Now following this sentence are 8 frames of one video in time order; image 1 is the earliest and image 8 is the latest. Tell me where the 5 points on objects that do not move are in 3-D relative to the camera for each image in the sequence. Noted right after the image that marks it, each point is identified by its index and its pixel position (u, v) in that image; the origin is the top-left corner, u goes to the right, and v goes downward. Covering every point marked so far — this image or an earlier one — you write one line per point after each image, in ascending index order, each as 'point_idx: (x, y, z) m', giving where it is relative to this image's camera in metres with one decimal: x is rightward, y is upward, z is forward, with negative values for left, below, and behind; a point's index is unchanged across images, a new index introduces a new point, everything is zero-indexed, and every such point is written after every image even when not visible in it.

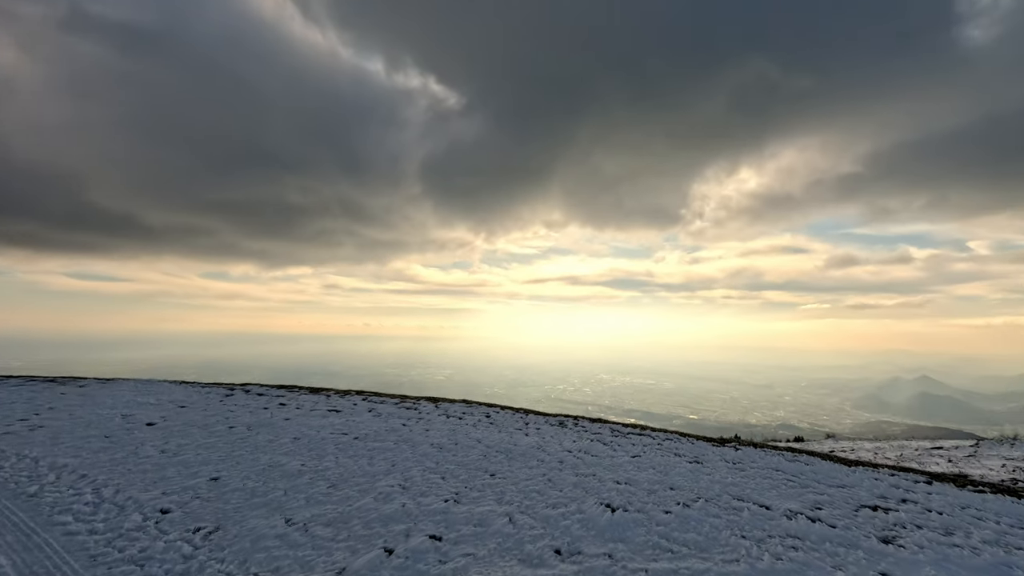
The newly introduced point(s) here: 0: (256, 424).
0: (-4.9, -2.6, +8.3) m
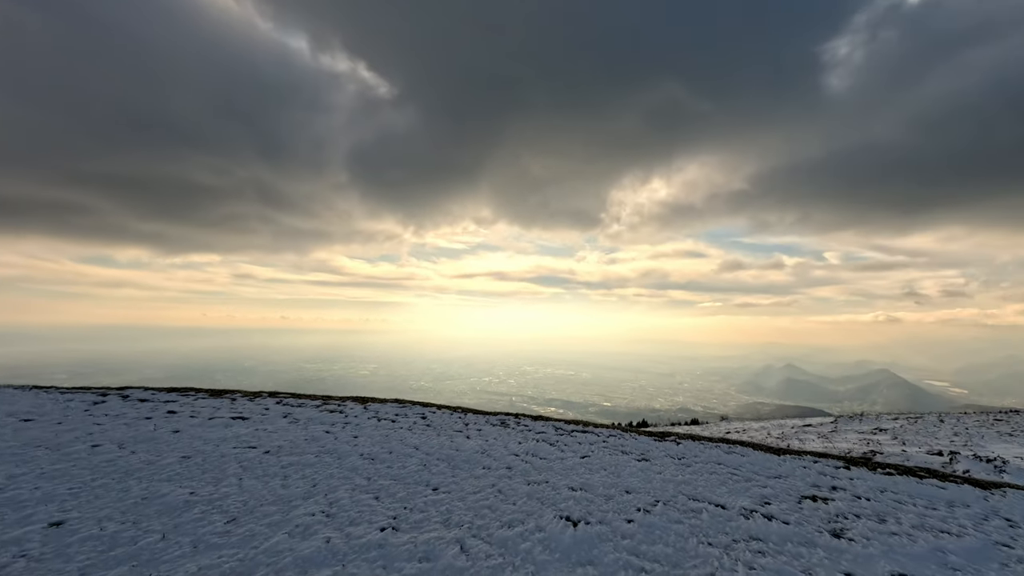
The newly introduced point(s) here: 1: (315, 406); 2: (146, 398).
0: (-5.8, -2.3, +6.6) m
1: (-4.9, -3.0, +10.9) m
2: (-8.3, -2.5, +9.8) m
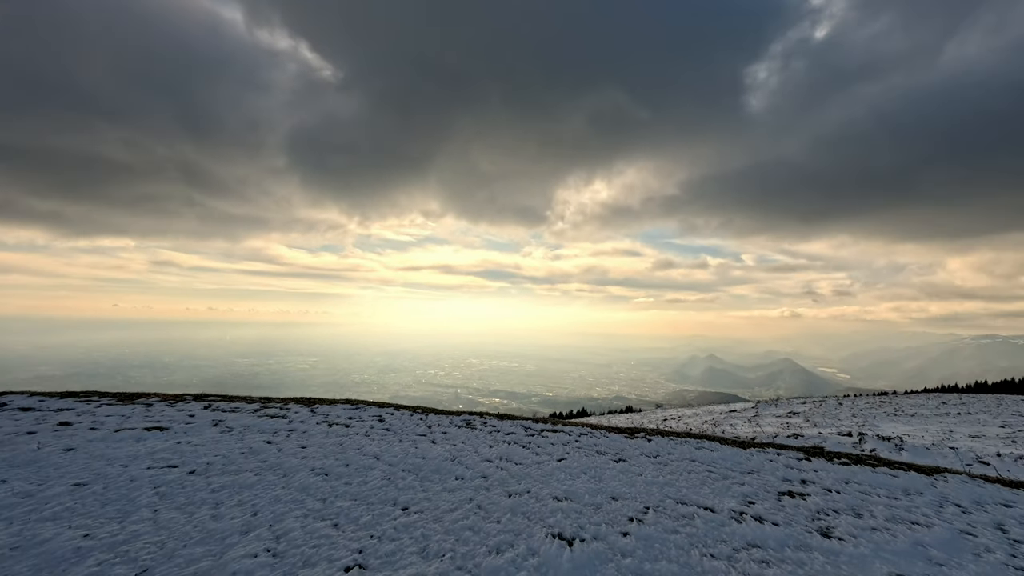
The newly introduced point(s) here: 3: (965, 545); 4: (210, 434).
0: (-6.0, -2.1, +5.2) m
1: (-5.7, -2.7, +9.5) m
2: (-8.9, -2.2, +8.0) m
3: (+6.4, -3.6, +6.1) m
4: (-5.5, -2.6, +7.8) m
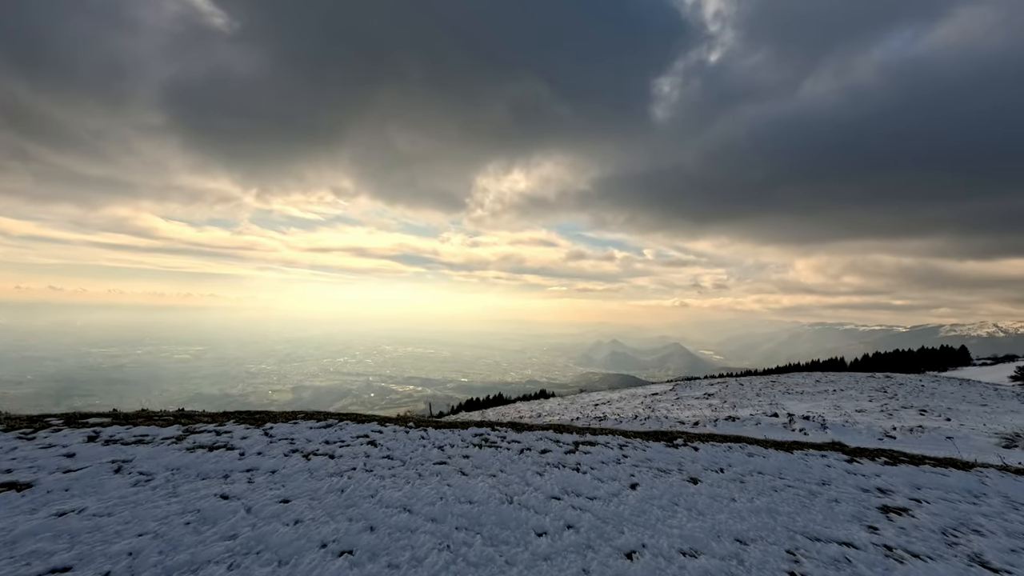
0: (-4.5, -1.8, +2.2) m
1: (-5.1, -2.3, +6.5) m
2: (-7.9, -1.7, +4.4) m
3: (+7.5, -3.5, +5.8) m
4: (-4.4, -2.2, +4.9) m
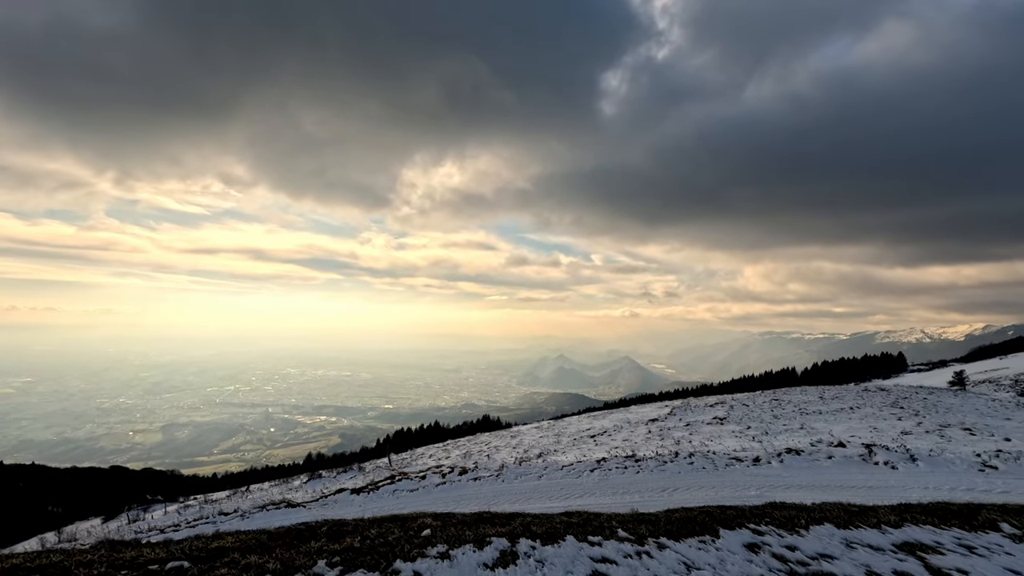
0: (-2.8, +0.2, -9.4) m
1: (-4.1, -0.4, -5.2) m
2: (-6.5, +0.2, -7.7) m
3: (+8.4, -1.7, -4.1) m
4: (-3.2, -0.3, -6.7) m
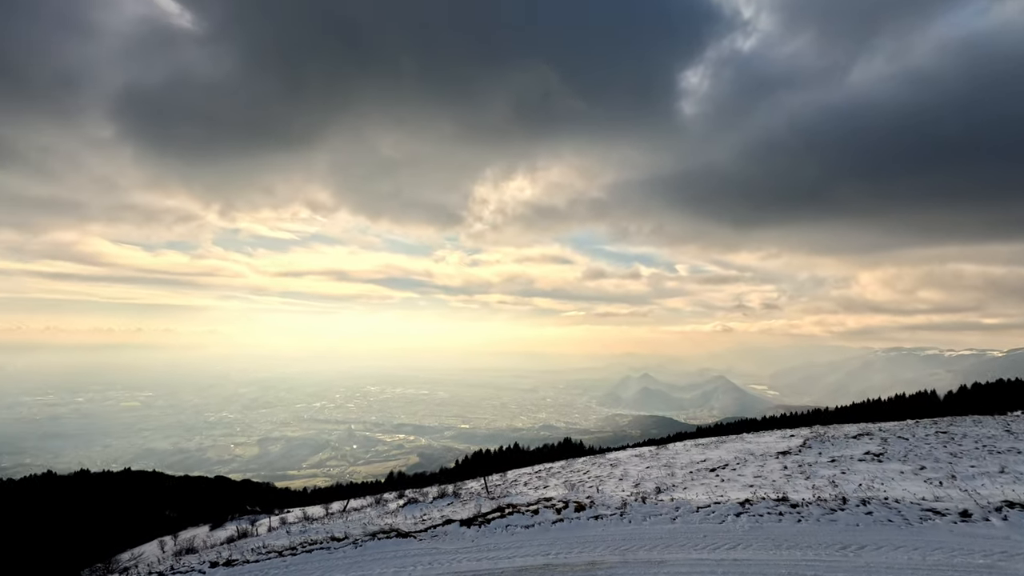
0: (-3.3, +0.8, -12.0) m
1: (-3.8, 0.0, -7.7) m
2: (-6.6, +0.7, -9.8) m
3: (+8.7, -0.9, -8.6) m
4: (-3.2, +0.2, -9.4) m
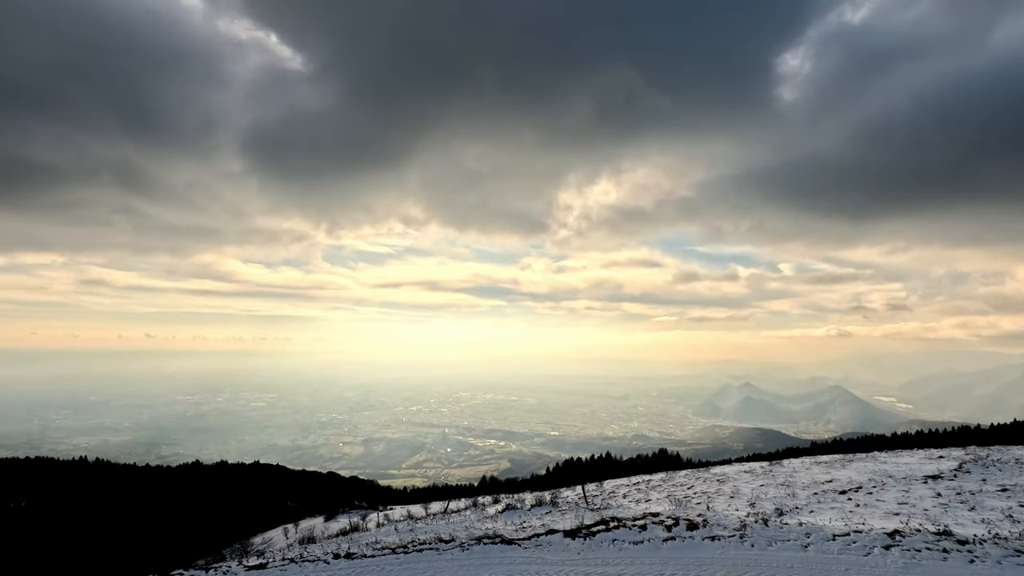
0: (-3.3, +0.4, -11.3) m
1: (-3.1, -0.5, -6.9) m
2: (-6.3, +0.1, -8.5) m
3: (+9.1, -1.1, -10.0) m
4: (-2.8, -0.2, -8.7) m
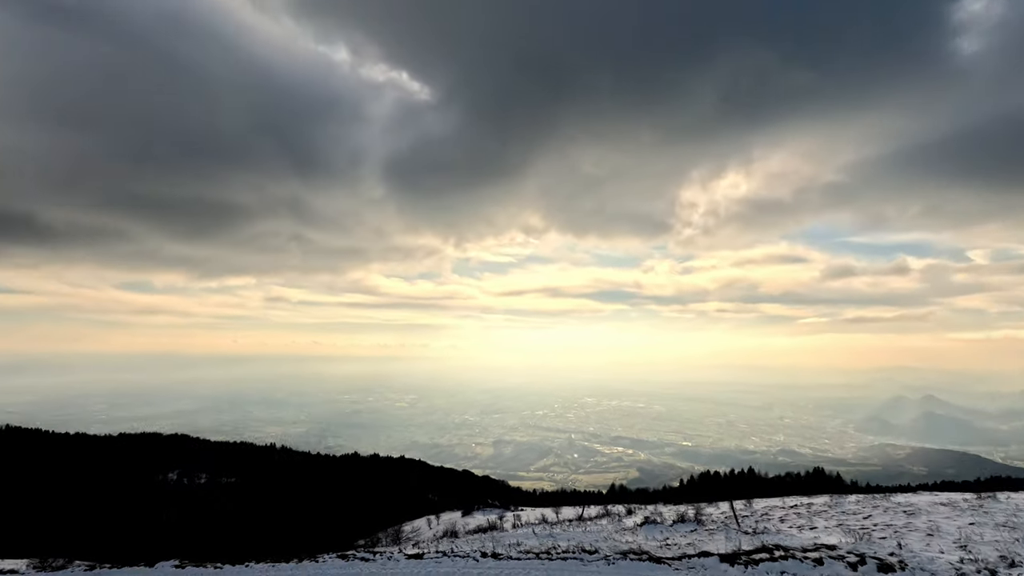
0: (-2.8, -0.8, -10.2) m
1: (-1.6, -1.7, -6.1) m
2: (-5.0, -1.2, -6.9) m
3: (+9.6, -1.9, -11.9) m
4: (-1.7, -1.5, -7.9) m
